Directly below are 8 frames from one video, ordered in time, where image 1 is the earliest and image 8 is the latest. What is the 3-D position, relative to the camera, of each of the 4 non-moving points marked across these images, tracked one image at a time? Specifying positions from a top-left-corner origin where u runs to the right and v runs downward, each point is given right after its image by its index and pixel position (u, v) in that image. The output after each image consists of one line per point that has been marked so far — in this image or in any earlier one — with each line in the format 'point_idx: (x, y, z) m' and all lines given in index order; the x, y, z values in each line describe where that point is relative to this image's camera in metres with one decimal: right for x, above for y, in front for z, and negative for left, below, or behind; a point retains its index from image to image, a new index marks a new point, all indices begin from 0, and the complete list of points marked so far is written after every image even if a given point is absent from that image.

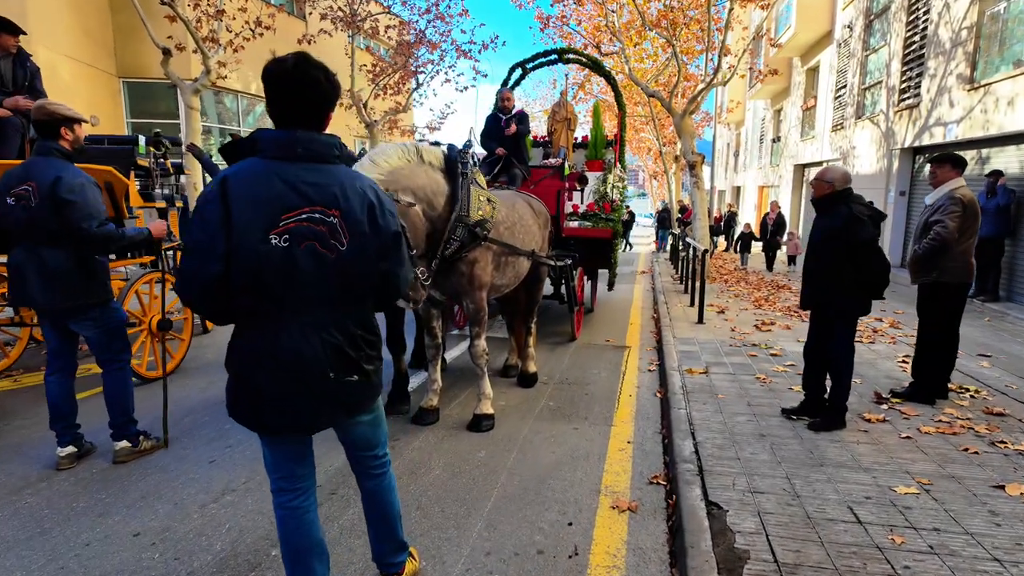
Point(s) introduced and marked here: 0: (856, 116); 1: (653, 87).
0: (+9.8, +4.9, +17.0) m
1: (+4.1, +5.9, +17.5) m
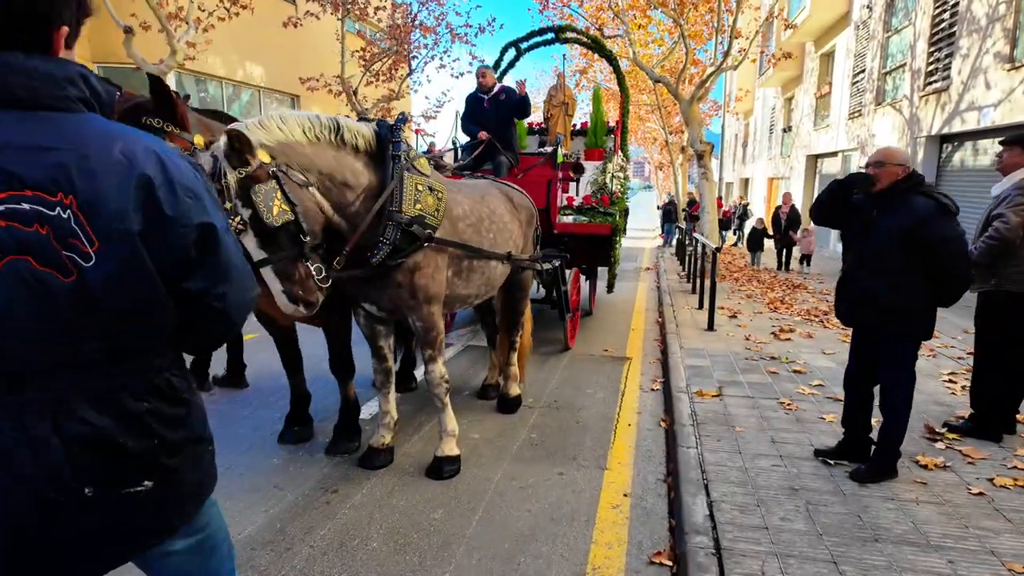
0: (+9.7, +5.0, +15.9) m
1: (+4.0, +6.0, +16.5) m
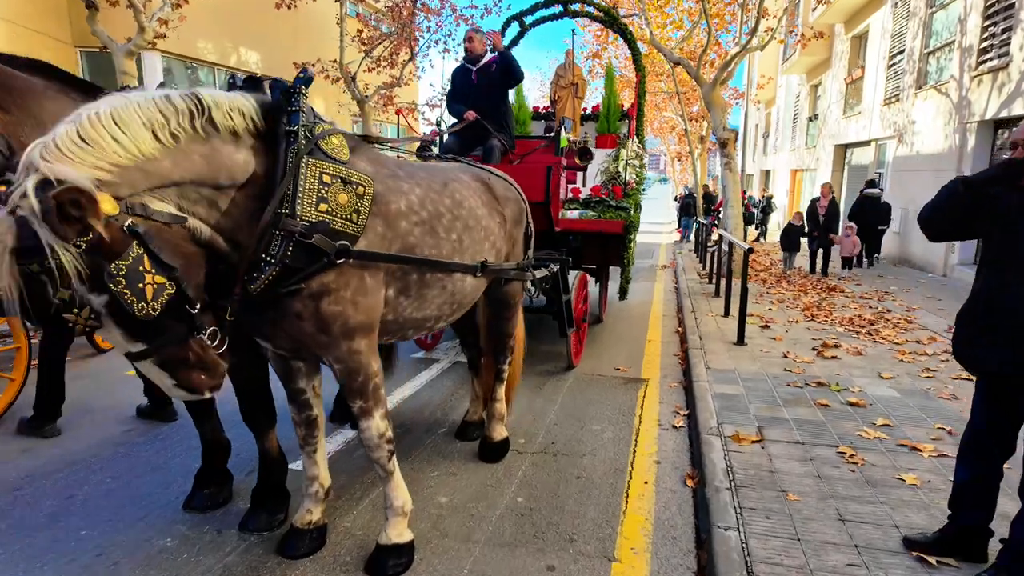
0: (+9.9, +4.9, +14.6) m
1: (+4.2, +6.0, +15.2) m
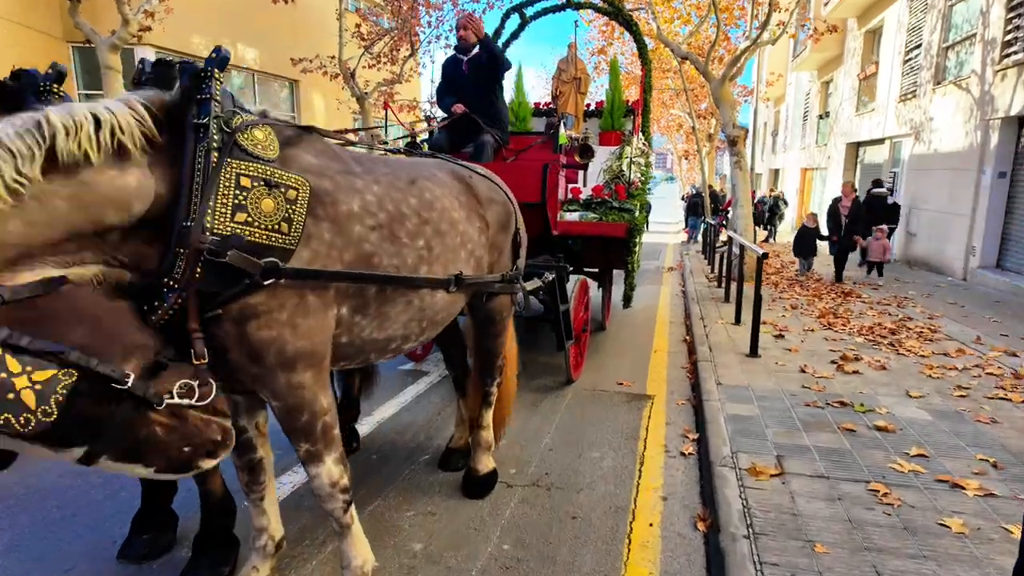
0: (+9.9, +4.9, +14.0) m
1: (+4.3, +5.9, +14.7) m
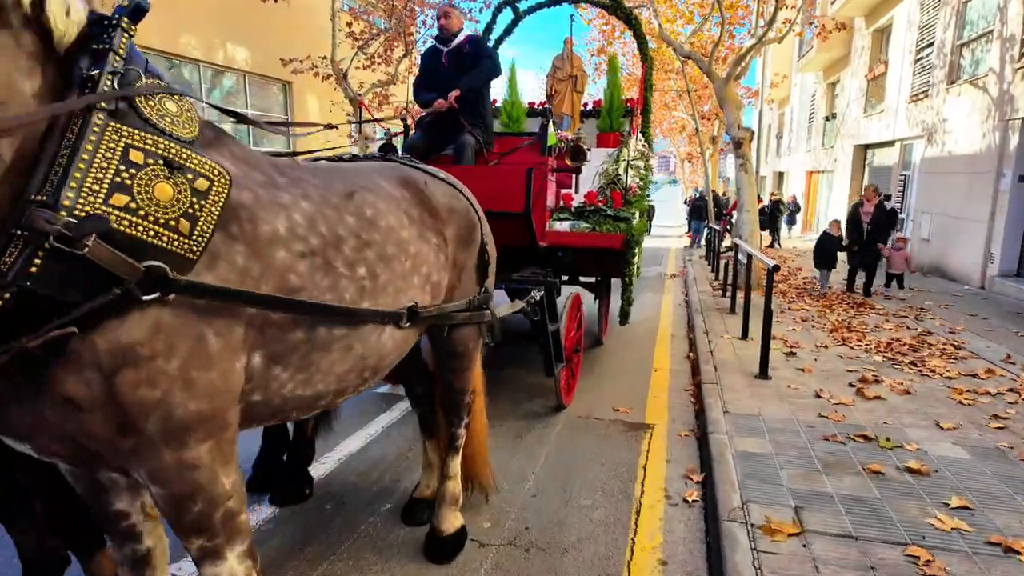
0: (+9.8, +4.7, +13.4) m
1: (+4.2, +5.7, +14.1) m
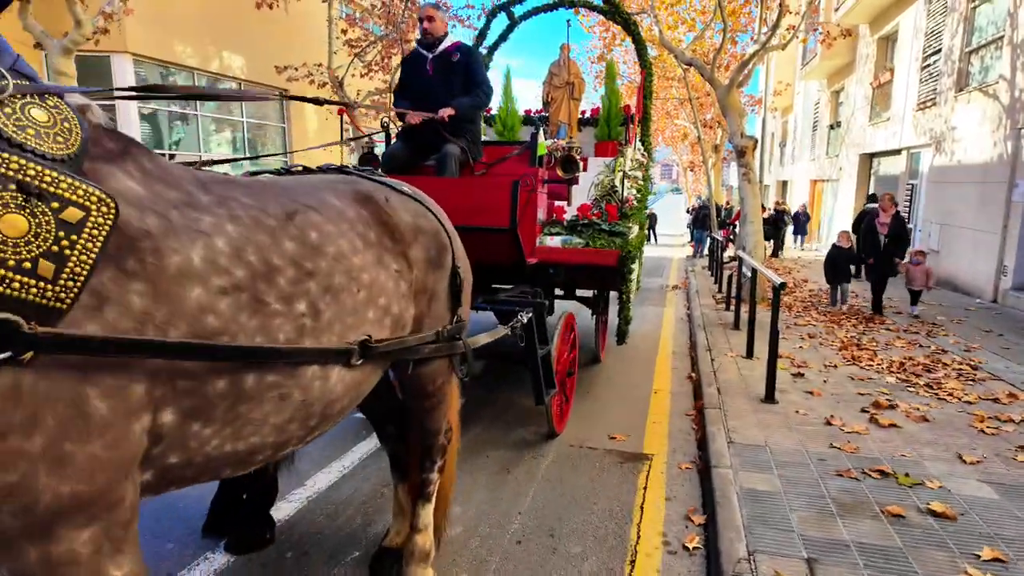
0: (+9.8, +4.4, +13.1) m
1: (+4.1, +5.4, +13.9) m
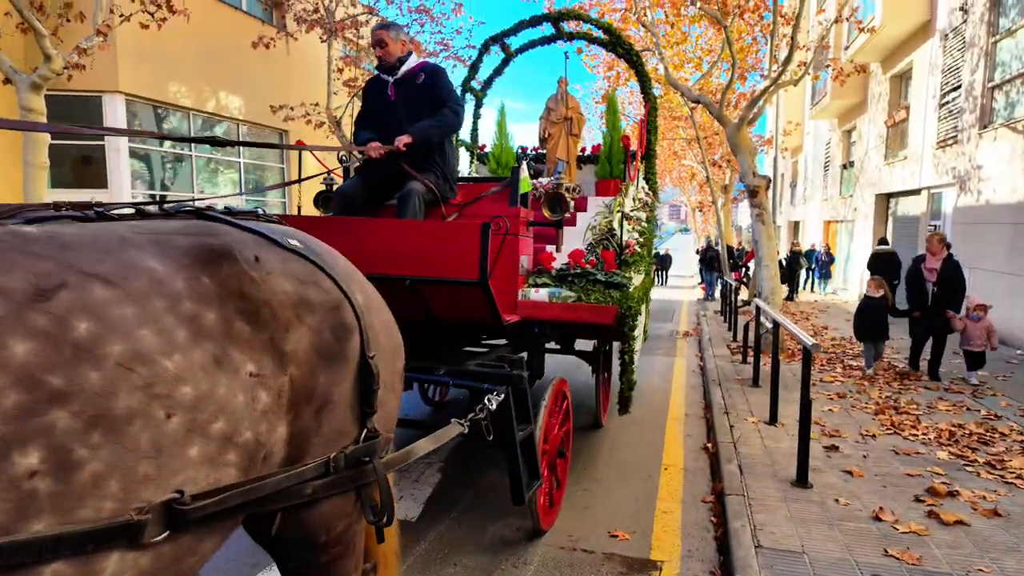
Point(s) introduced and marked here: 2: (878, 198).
0: (+9.8, +3.4, +12.4) m
1: (+4.1, +4.4, +13.3) m
2: (+11.4, +2.8, +18.5) m
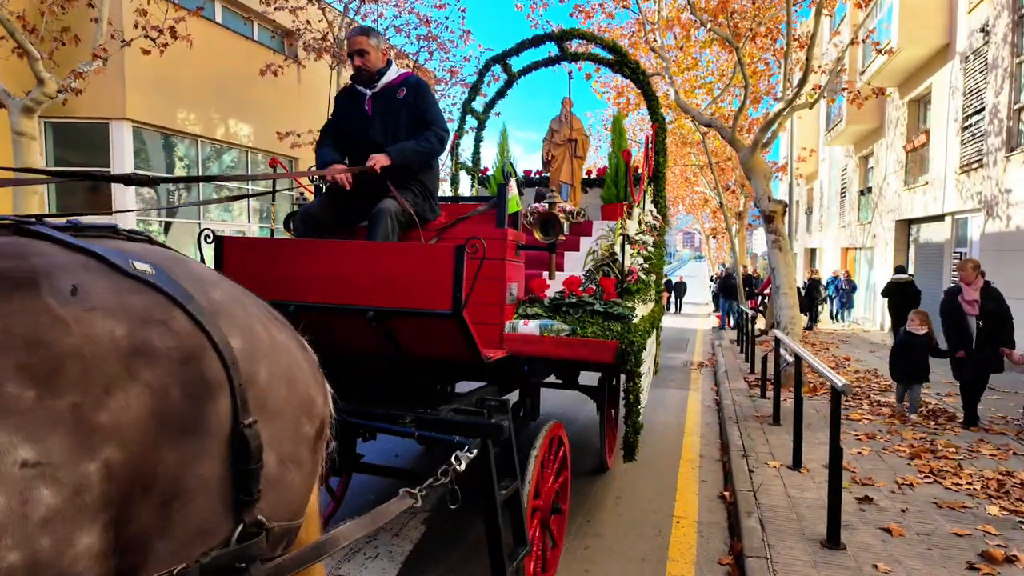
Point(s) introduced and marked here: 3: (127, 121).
0: (+9.9, +2.8, +11.9) m
1: (+4.3, +3.8, +13.0) m
2: (+11.6, +1.9, +17.9) m
3: (-8.2, +3.5, +12.4) m
